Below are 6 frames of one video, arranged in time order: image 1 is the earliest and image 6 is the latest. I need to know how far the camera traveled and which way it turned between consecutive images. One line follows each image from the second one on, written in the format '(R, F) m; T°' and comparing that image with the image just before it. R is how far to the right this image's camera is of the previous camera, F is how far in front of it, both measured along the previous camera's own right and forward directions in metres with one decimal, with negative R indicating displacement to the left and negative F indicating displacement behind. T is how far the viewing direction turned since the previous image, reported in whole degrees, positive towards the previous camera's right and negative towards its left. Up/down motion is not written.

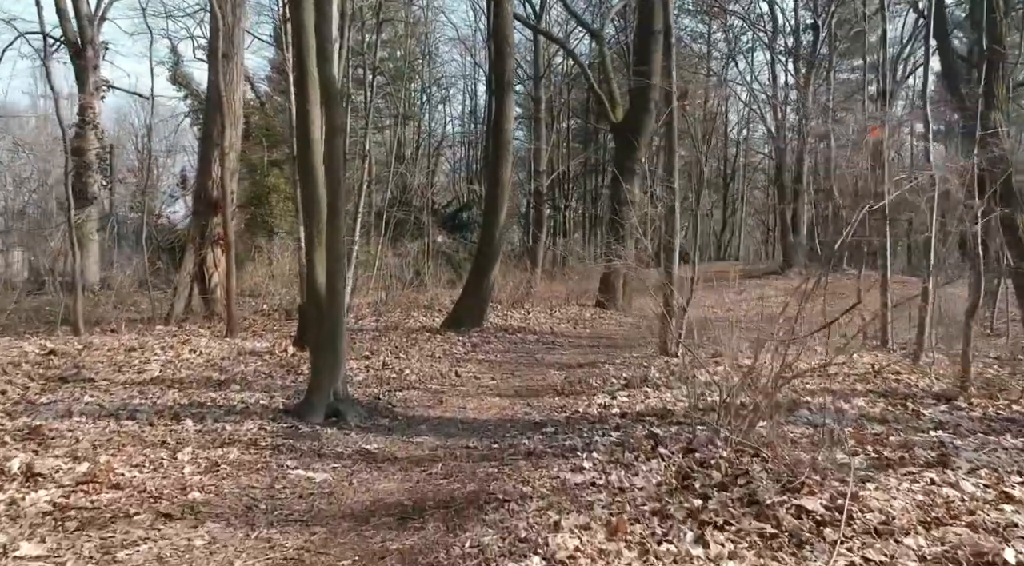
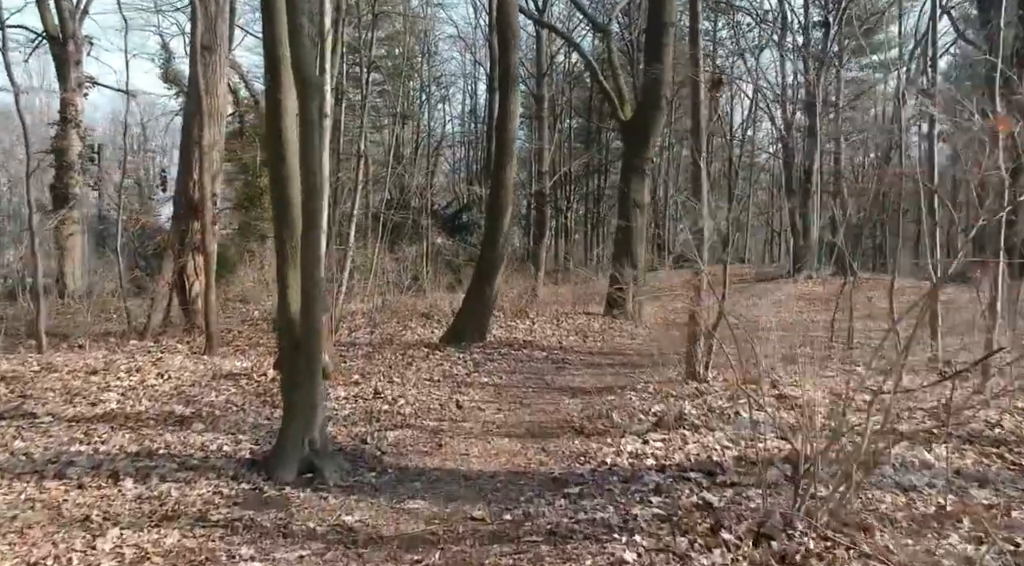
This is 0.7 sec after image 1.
(-0.1, +1.0) m; 0°
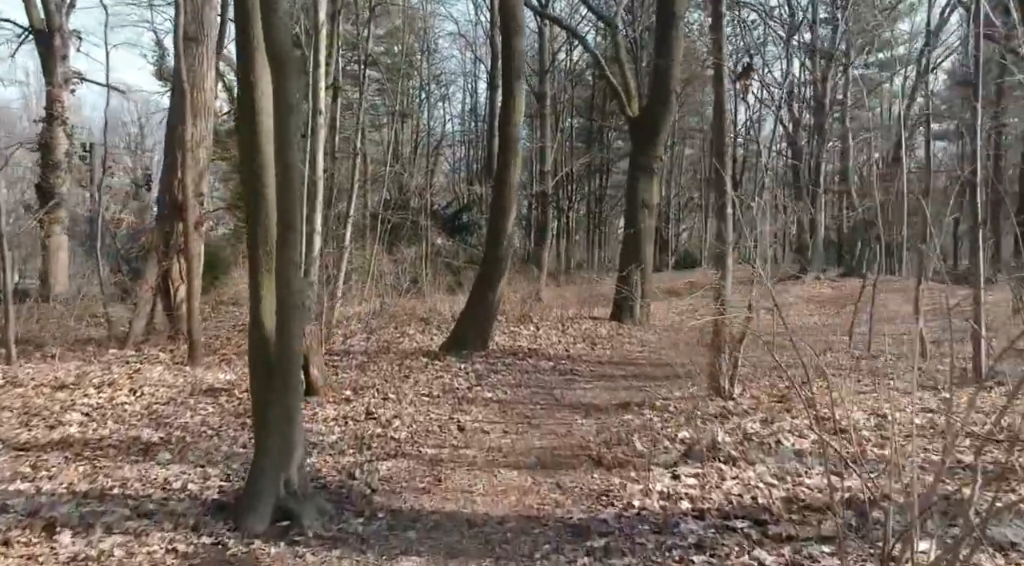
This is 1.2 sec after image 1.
(-0.1, +0.7) m; 0°
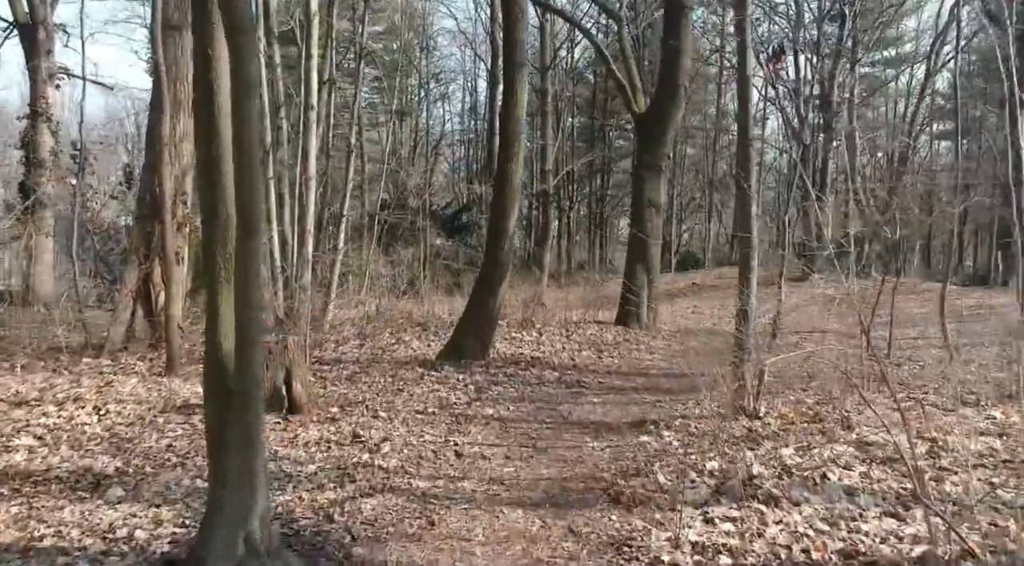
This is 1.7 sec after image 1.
(0.0, +0.7) m; 0°
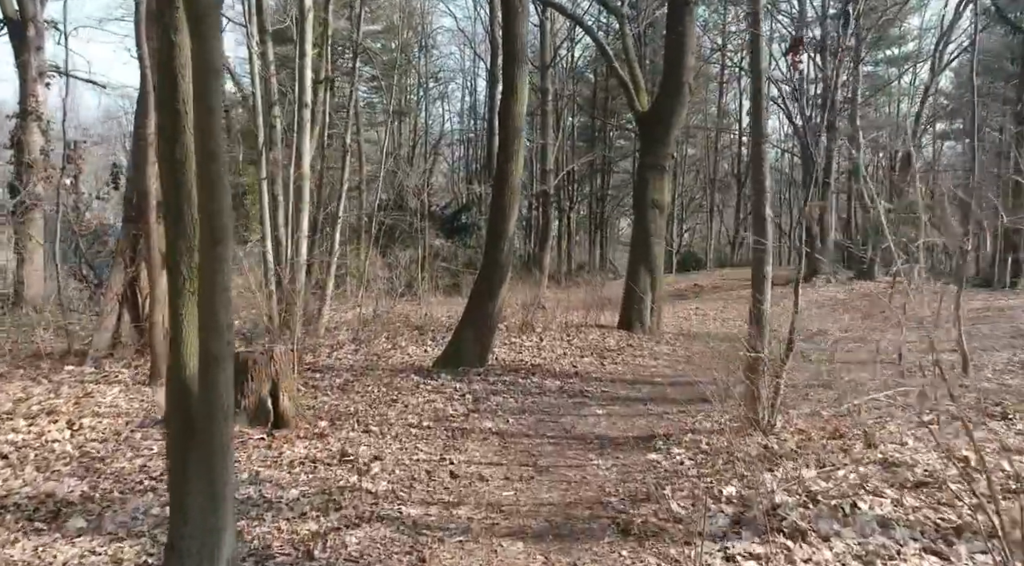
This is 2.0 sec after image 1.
(0.0, +0.4) m; 0°
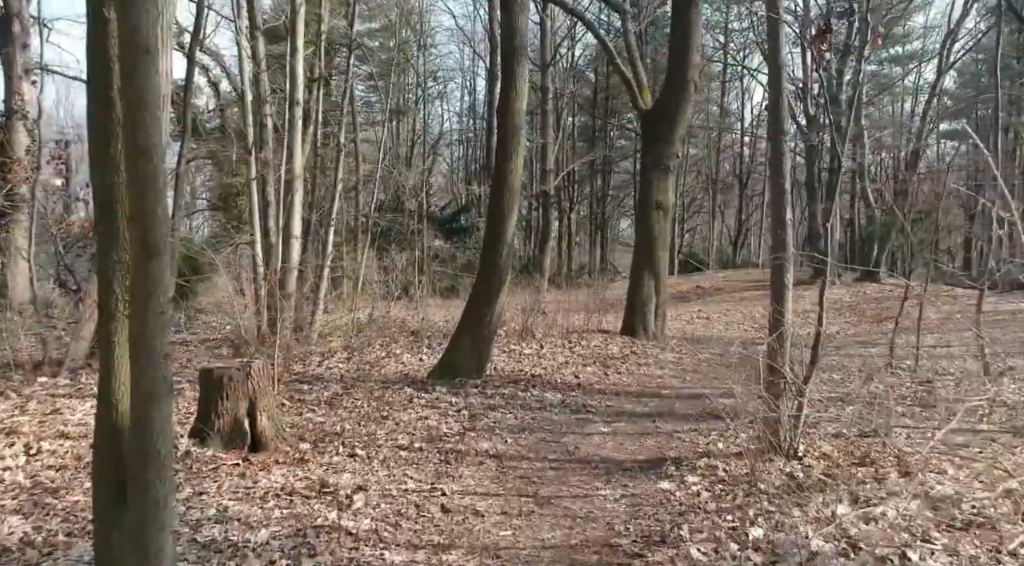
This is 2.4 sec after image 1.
(0.0, +0.5) m; 0°
